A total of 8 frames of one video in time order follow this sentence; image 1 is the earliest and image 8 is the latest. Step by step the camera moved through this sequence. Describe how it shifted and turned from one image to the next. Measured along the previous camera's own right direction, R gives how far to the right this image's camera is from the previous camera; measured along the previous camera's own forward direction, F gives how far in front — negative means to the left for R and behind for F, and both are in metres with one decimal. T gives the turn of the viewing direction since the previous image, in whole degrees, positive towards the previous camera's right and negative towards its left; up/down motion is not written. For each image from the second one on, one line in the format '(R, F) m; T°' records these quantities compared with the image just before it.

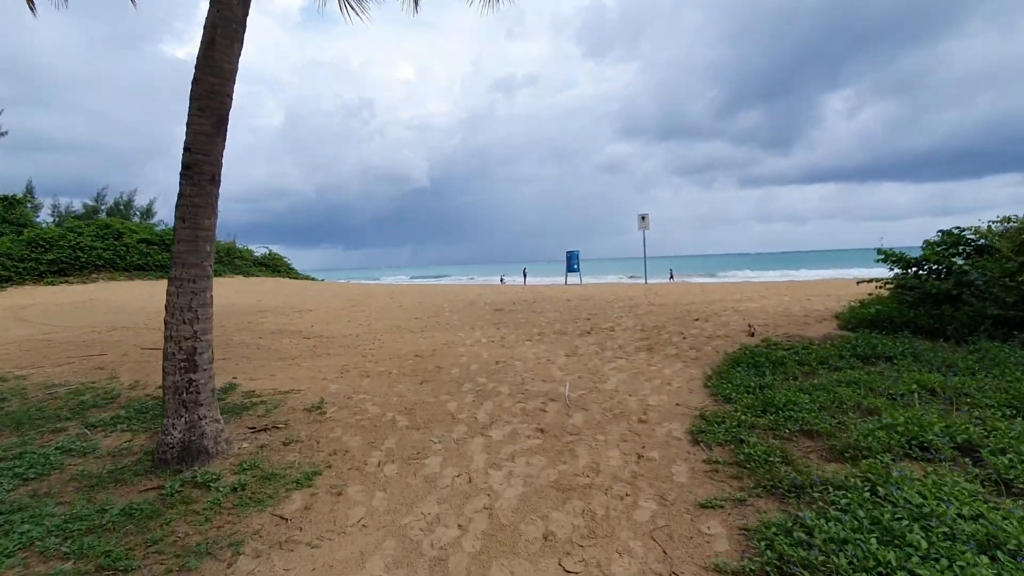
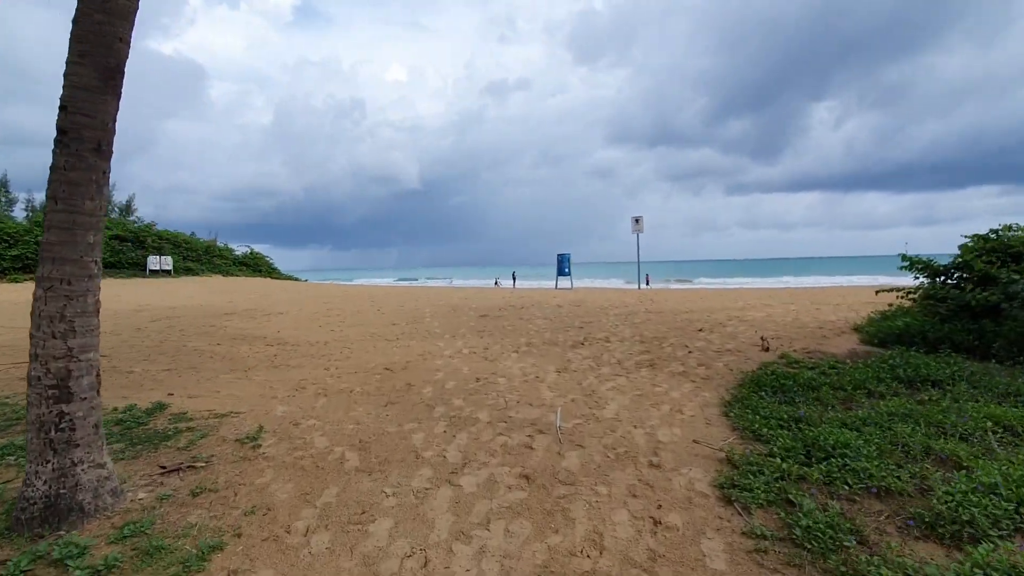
(+0.1, +0.9) m; +1°
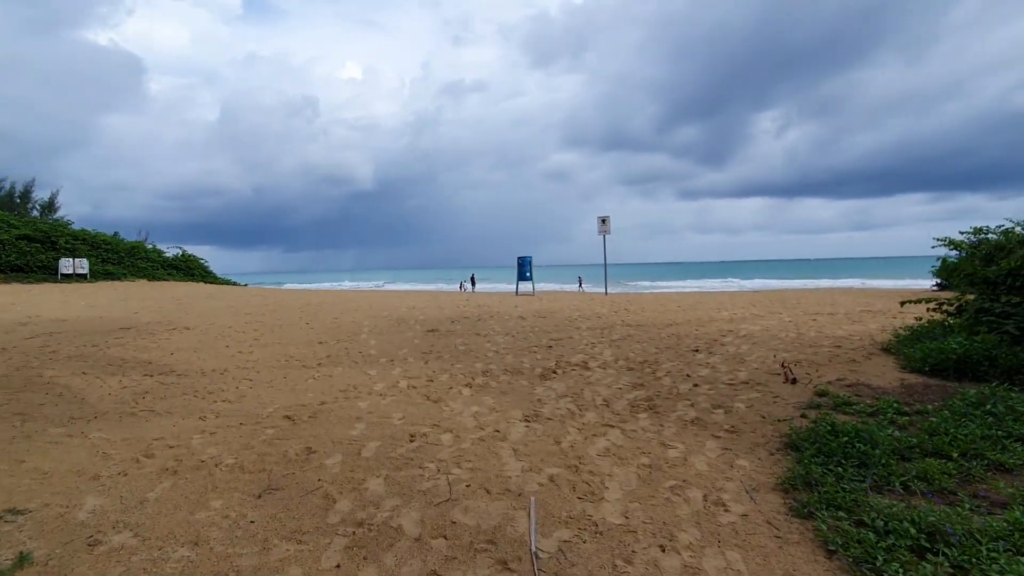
(+0.1, +1.8) m; +5°
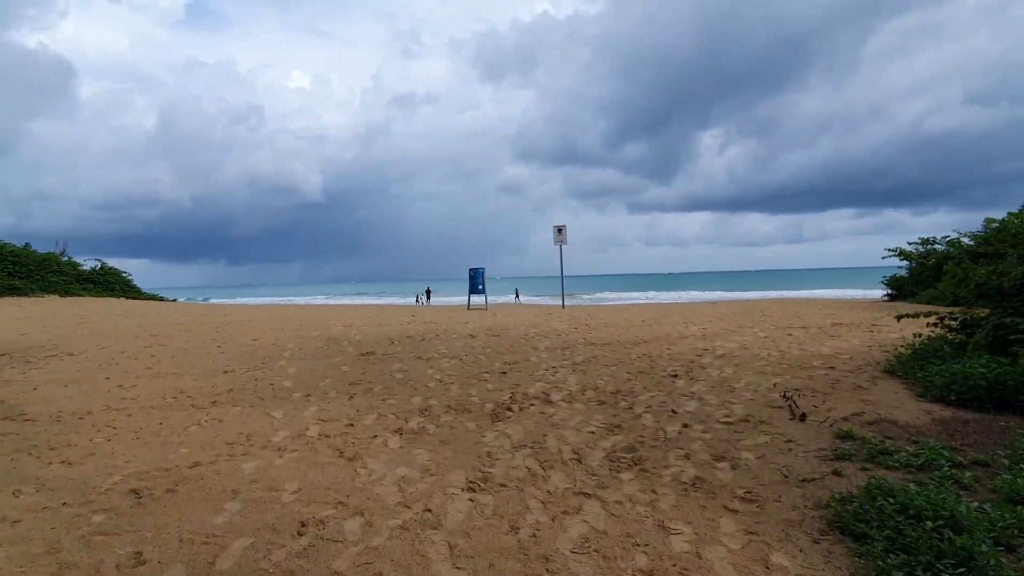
(+0.1, +1.2) m; +5°
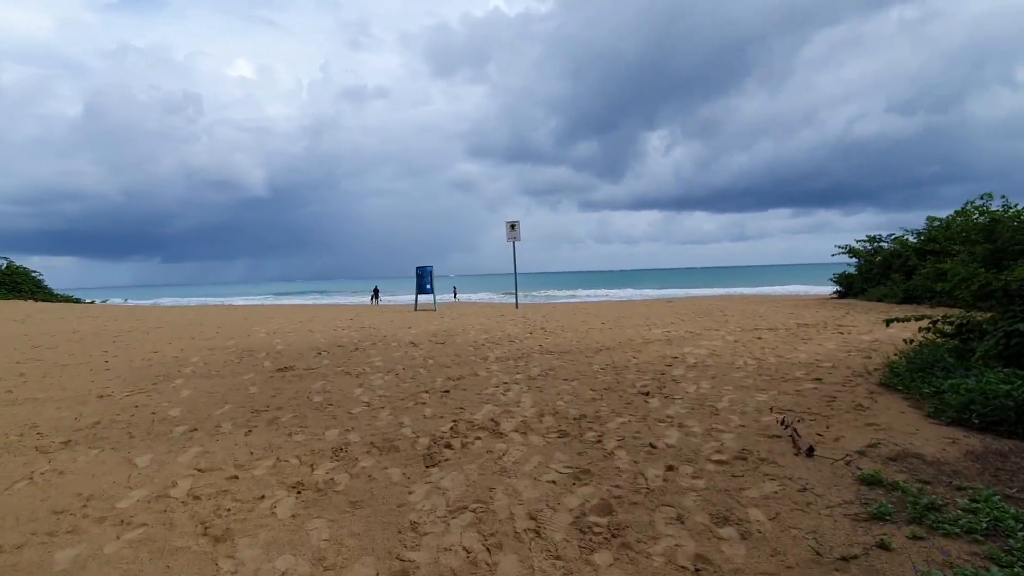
(+0.1, +1.0) m; +5°
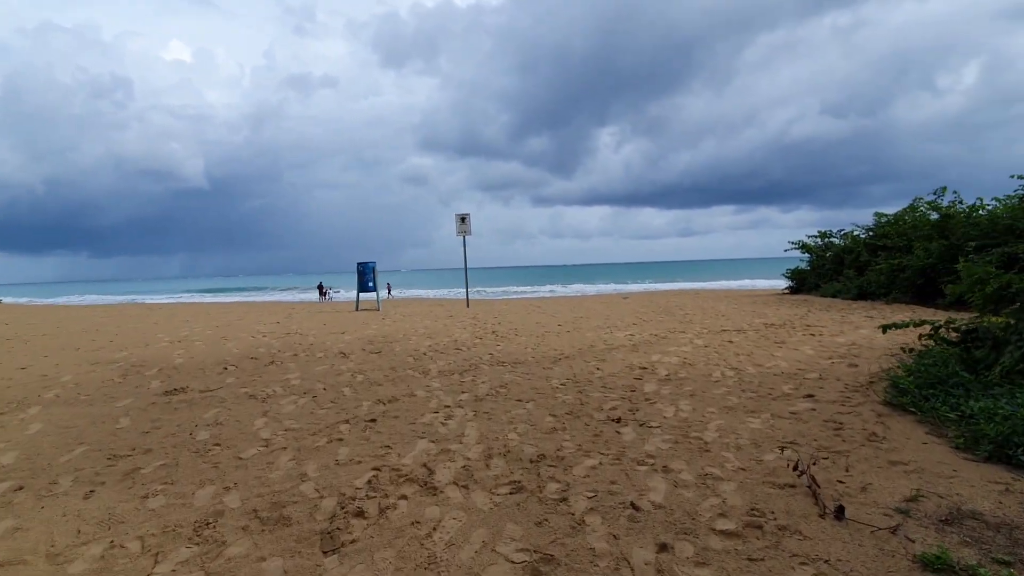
(+0.1, +1.0) m; +5°
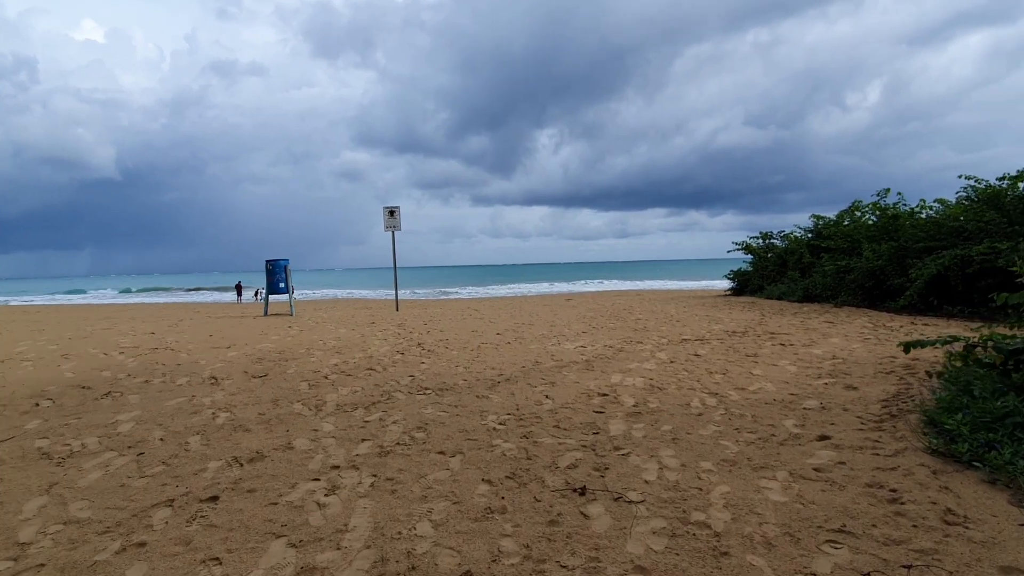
(+0.1, +1.4) m; +7°
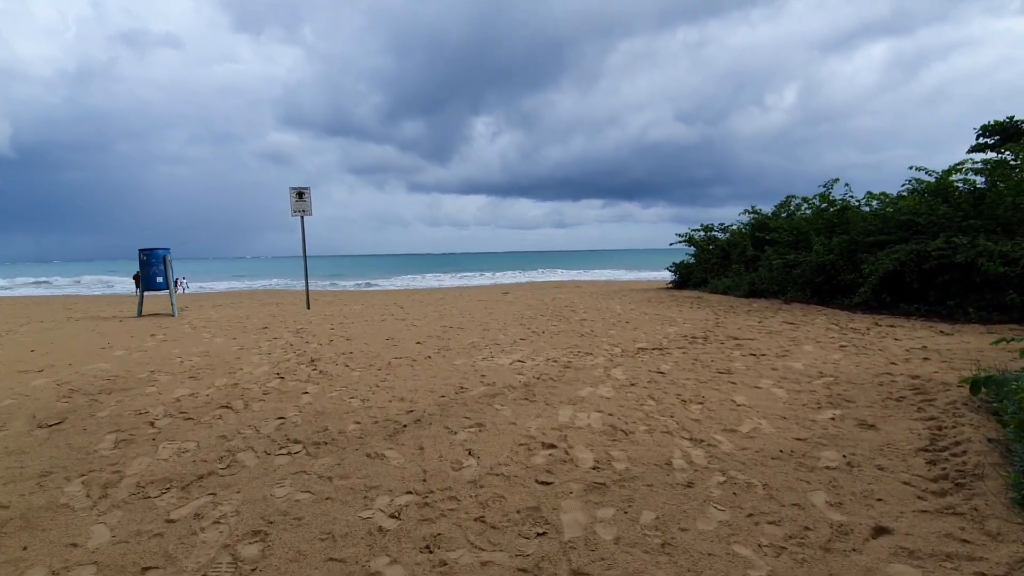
(+0.2, +1.4) m; +7°
